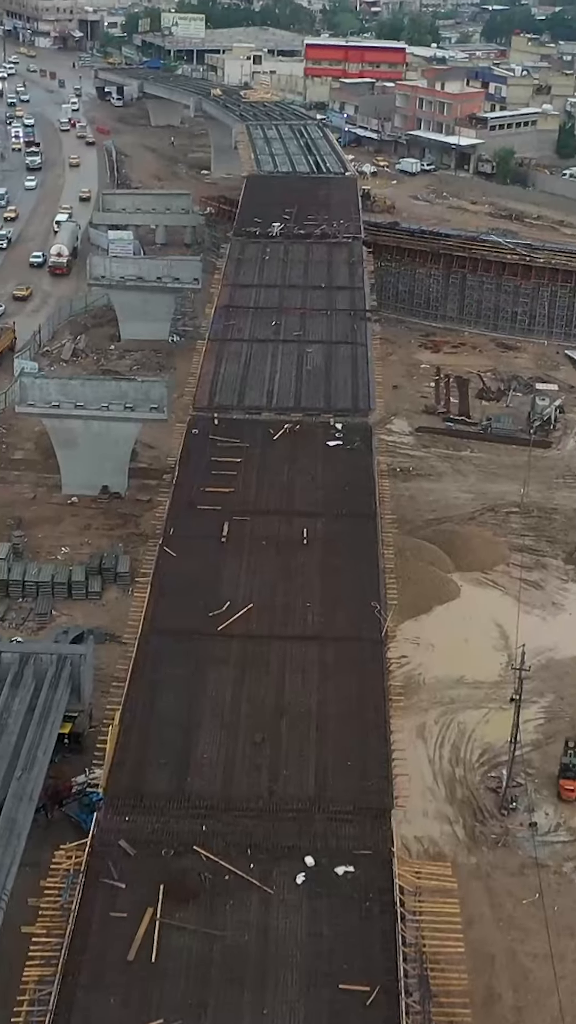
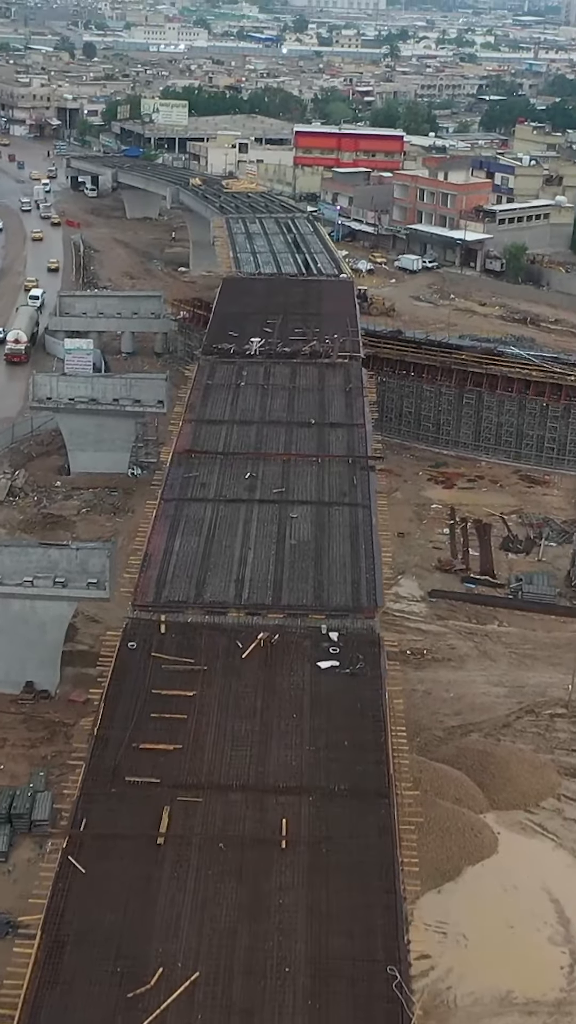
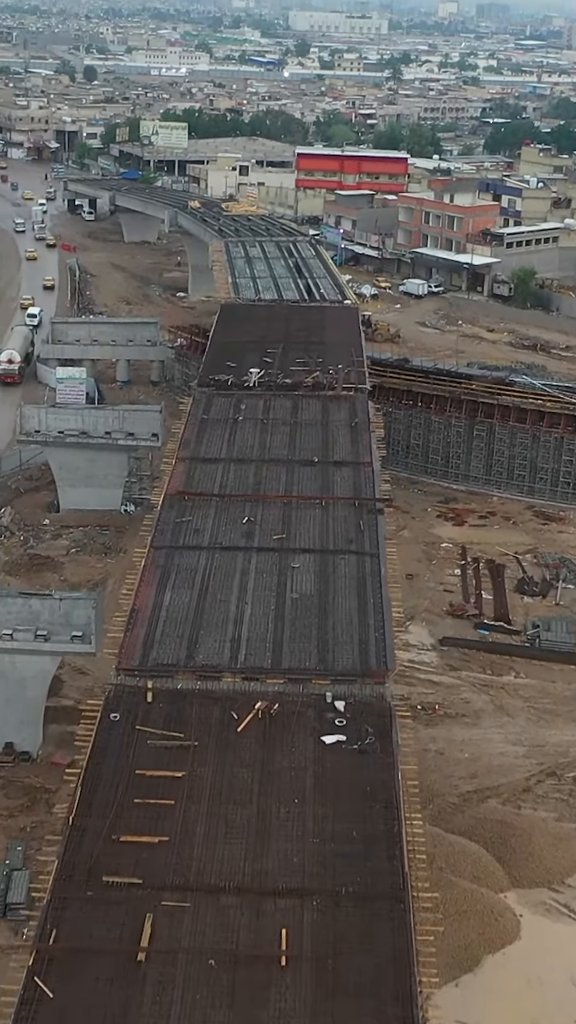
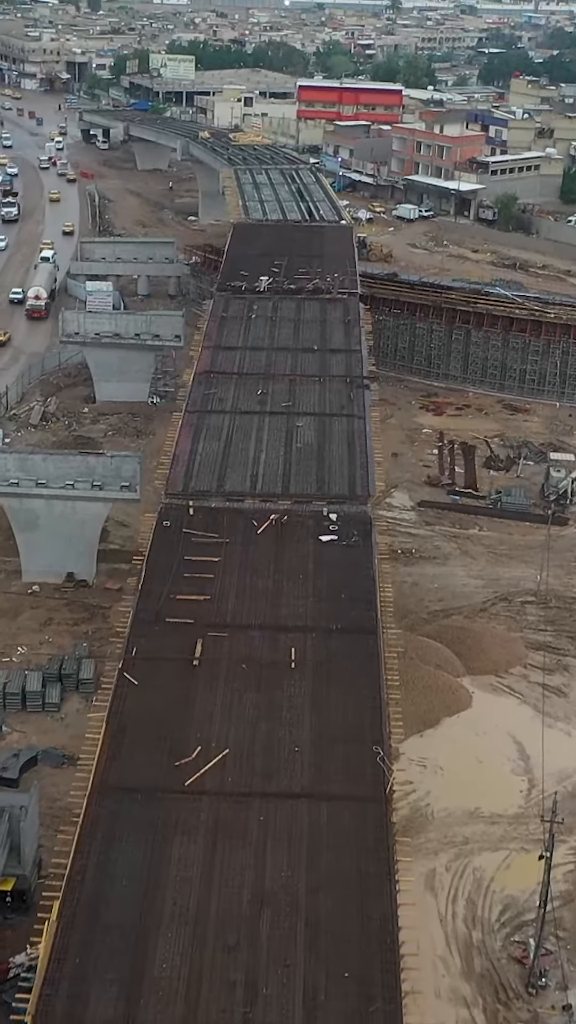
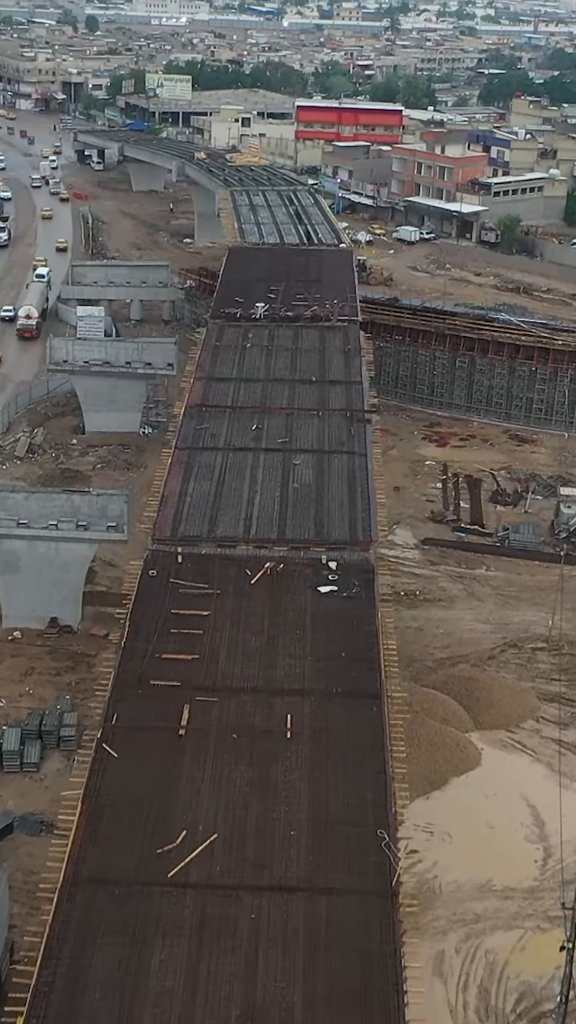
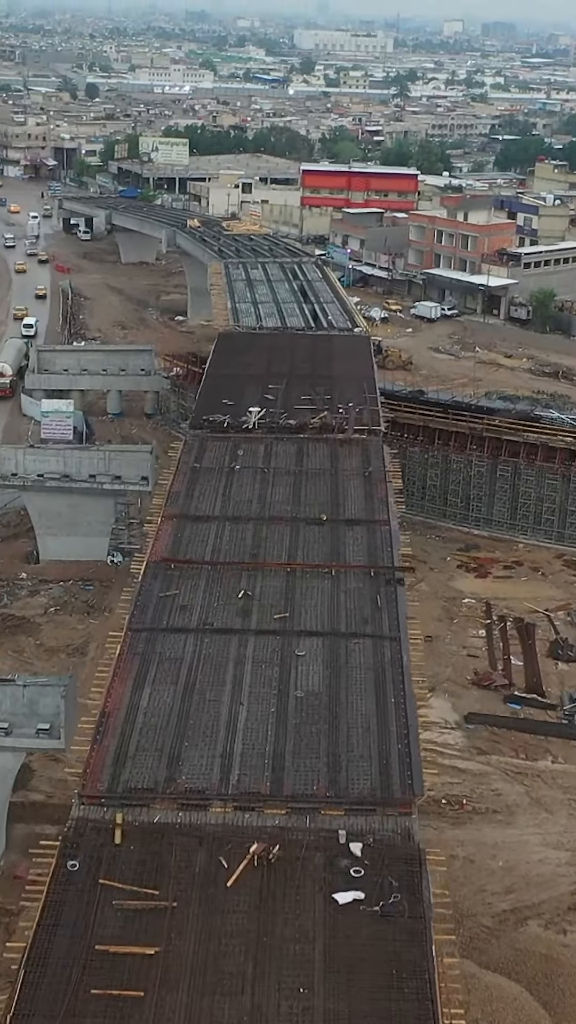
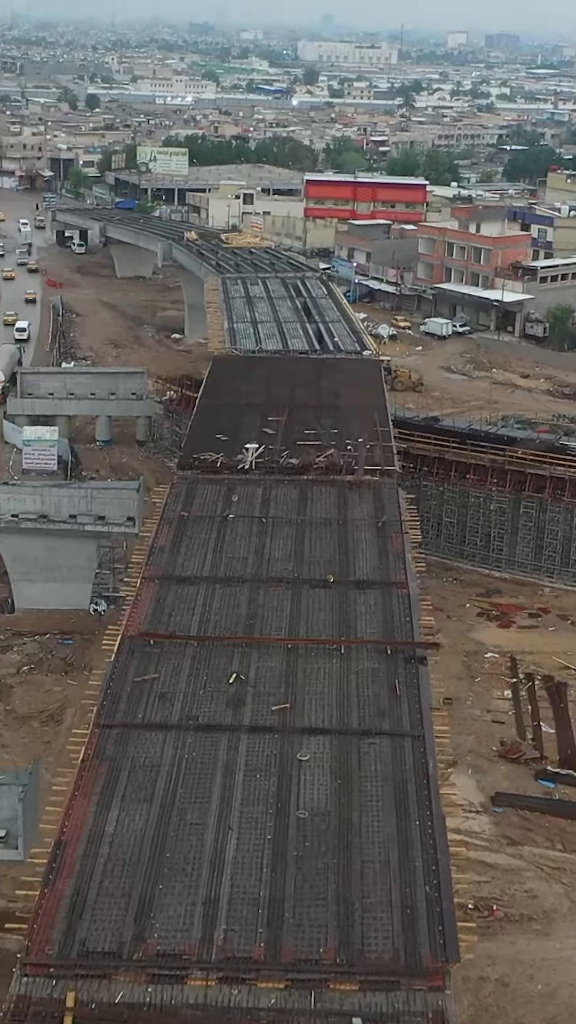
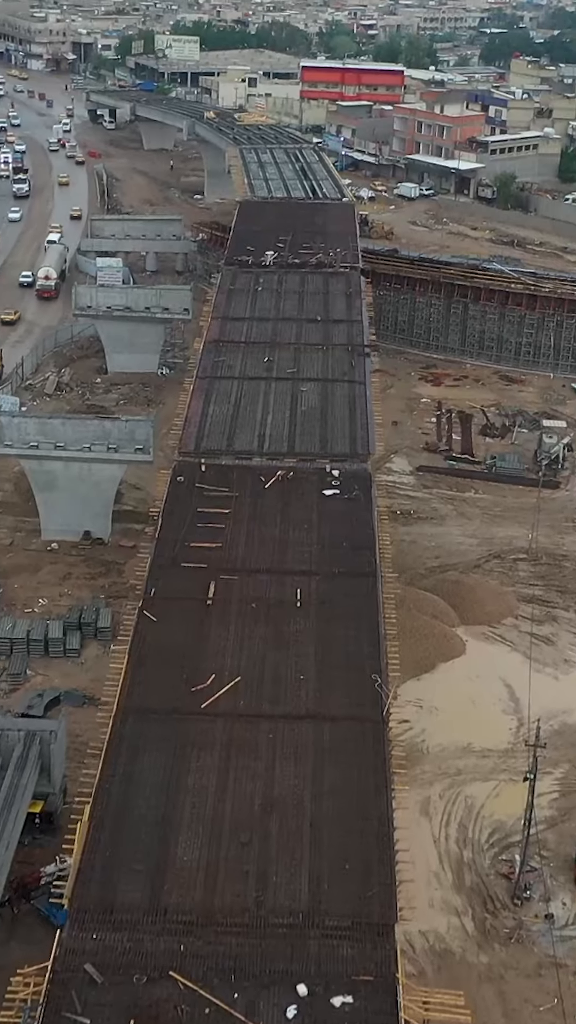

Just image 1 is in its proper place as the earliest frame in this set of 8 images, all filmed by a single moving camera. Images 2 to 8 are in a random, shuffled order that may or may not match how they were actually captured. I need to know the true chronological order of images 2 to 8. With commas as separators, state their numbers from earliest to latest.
8, 4, 5, 2, 3, 6, 7
